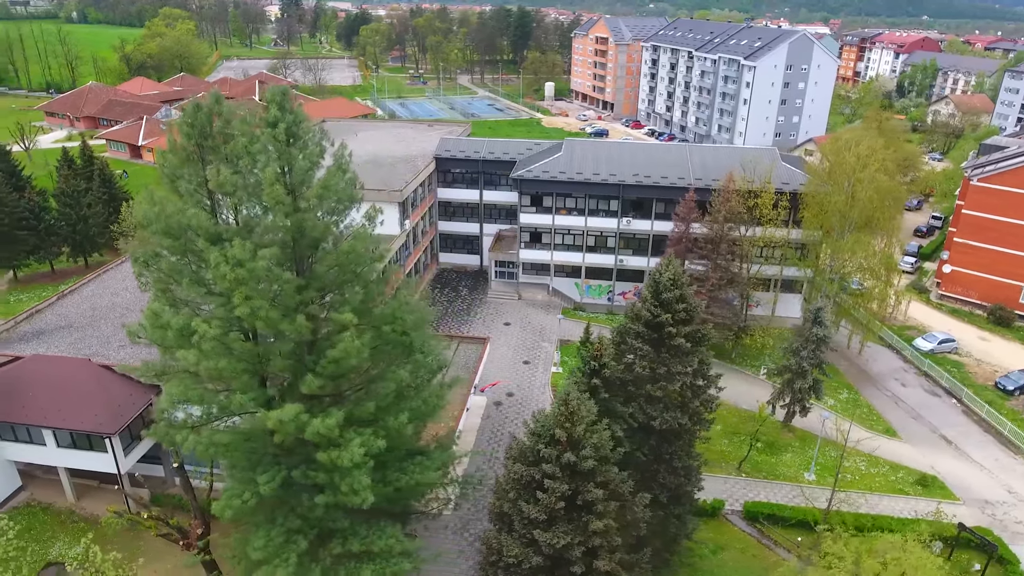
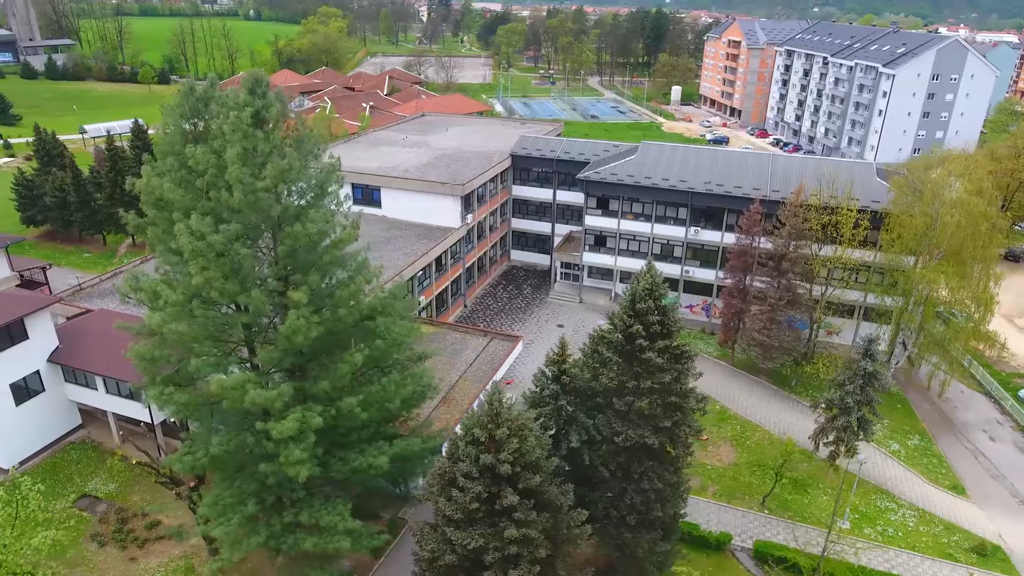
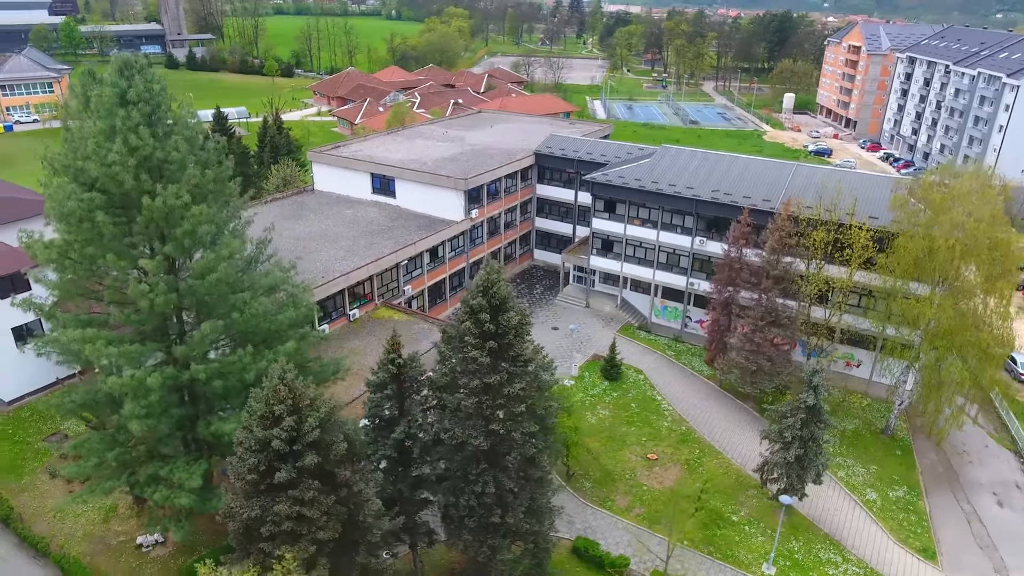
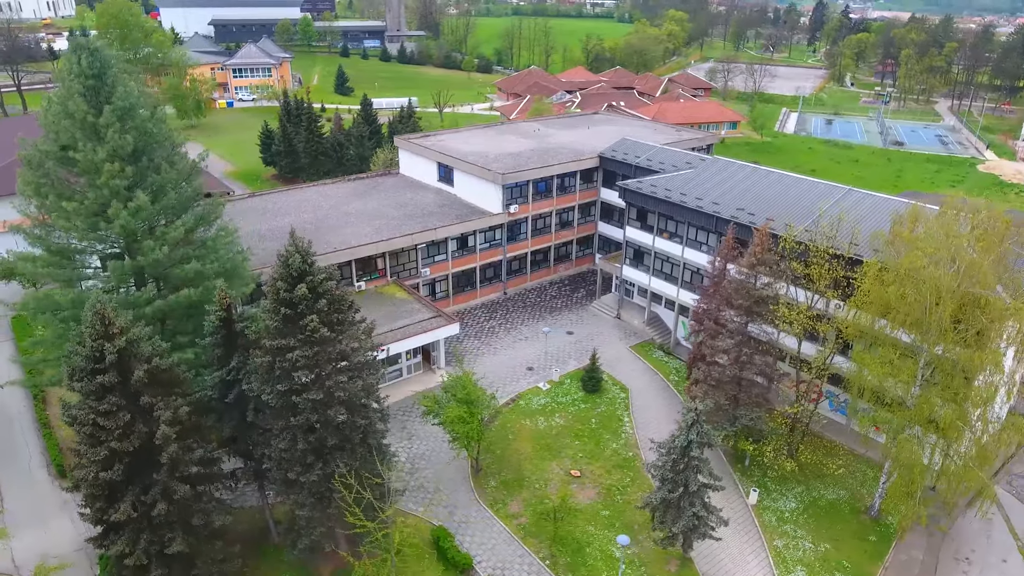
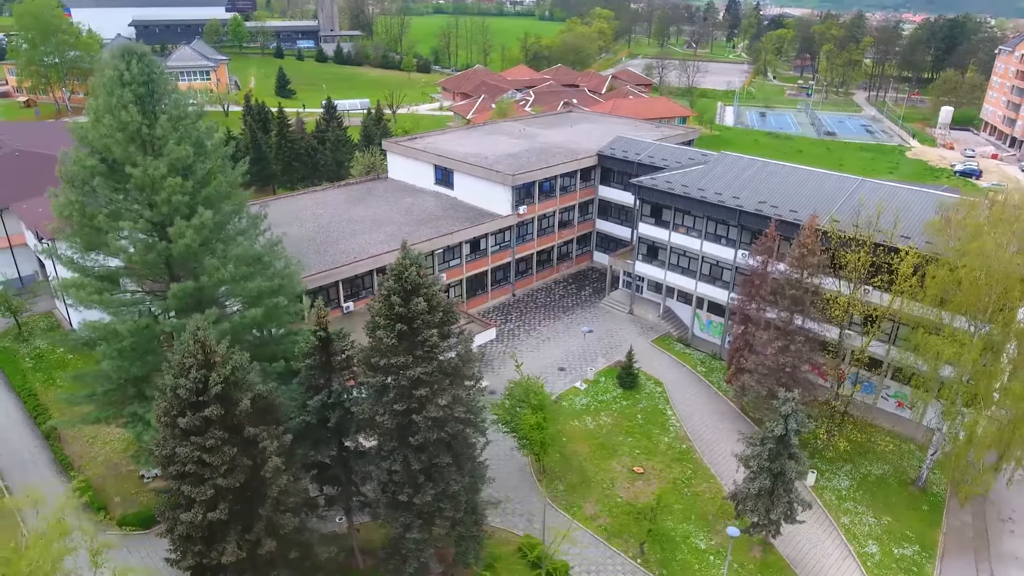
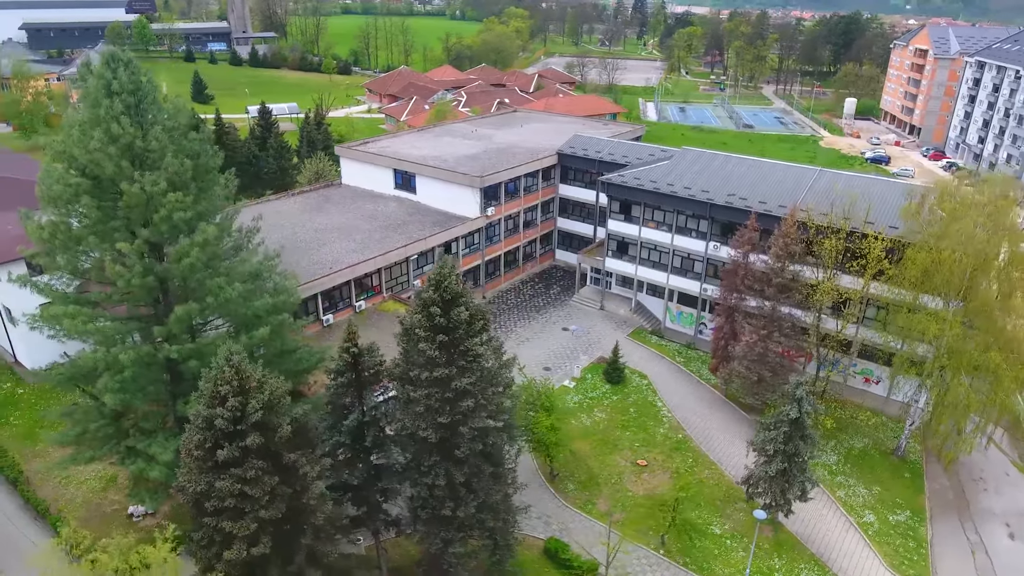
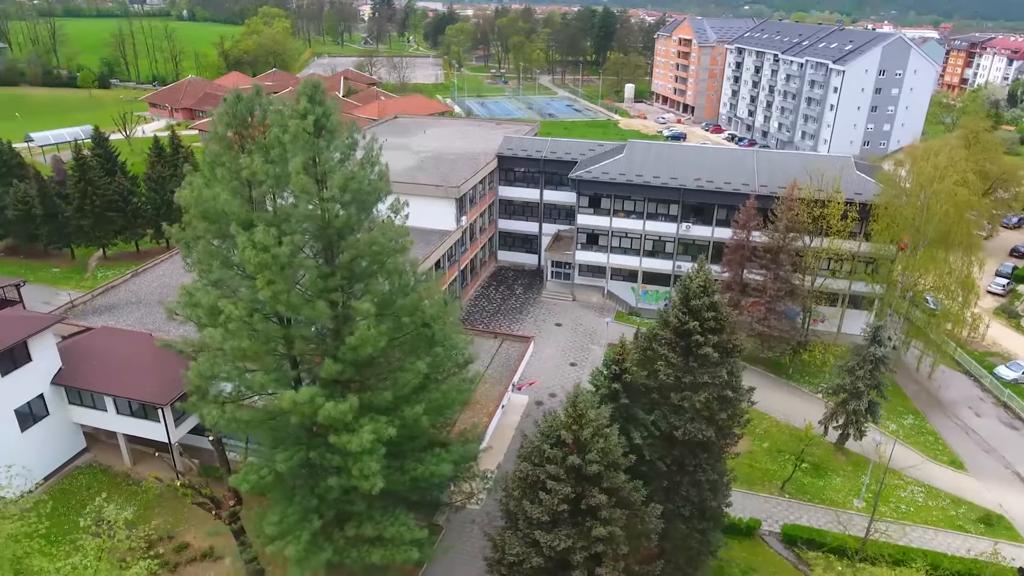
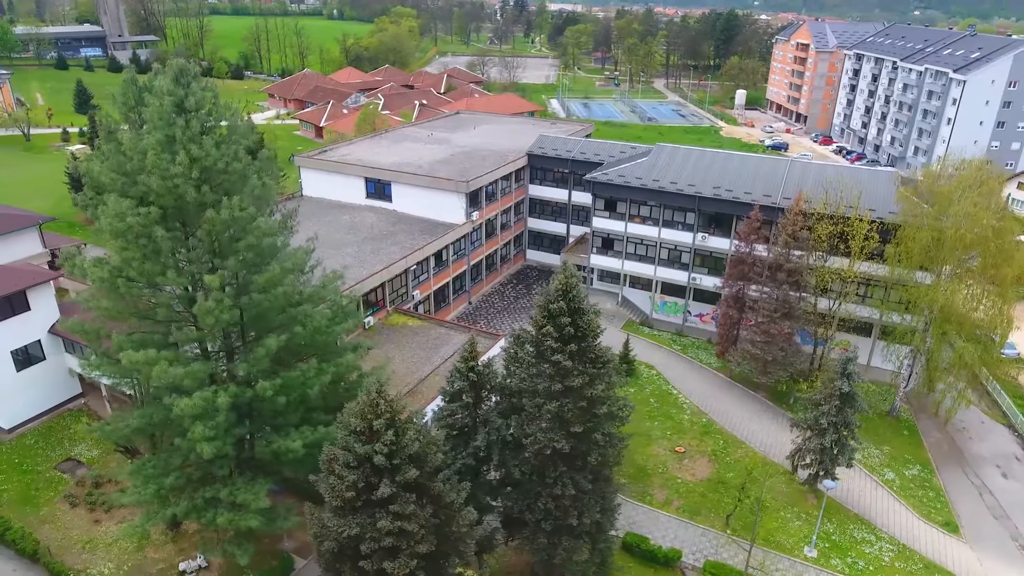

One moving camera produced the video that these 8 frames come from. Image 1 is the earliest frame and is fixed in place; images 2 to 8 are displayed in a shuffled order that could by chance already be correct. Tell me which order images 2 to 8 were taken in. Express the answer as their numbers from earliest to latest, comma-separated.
7, 2, 8, 3, 6, 5, 4
